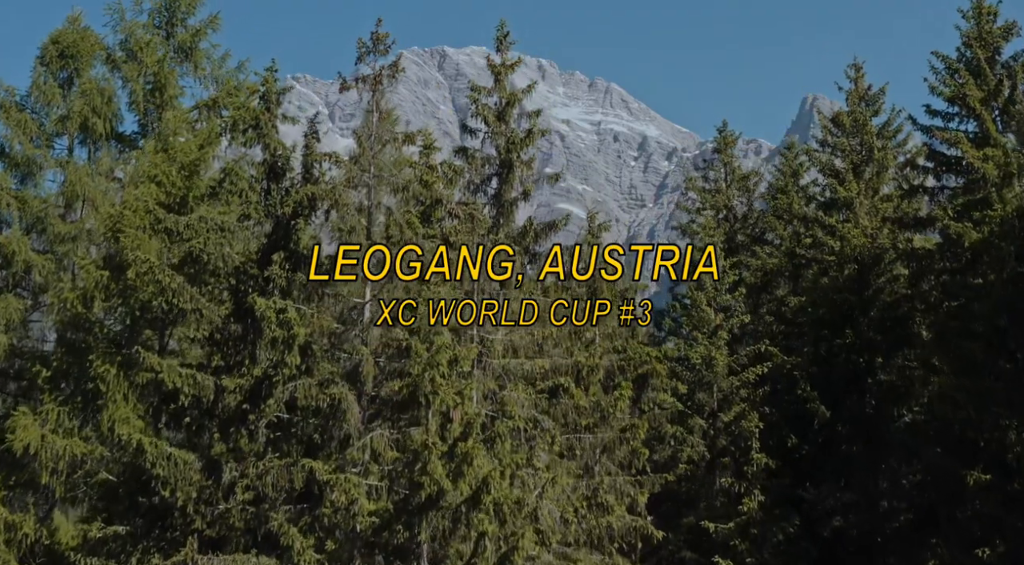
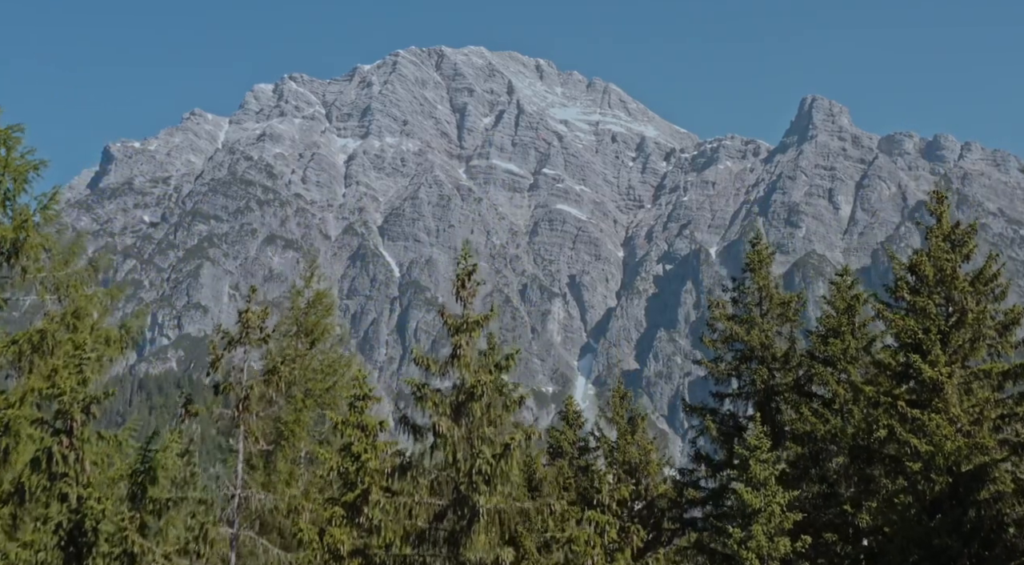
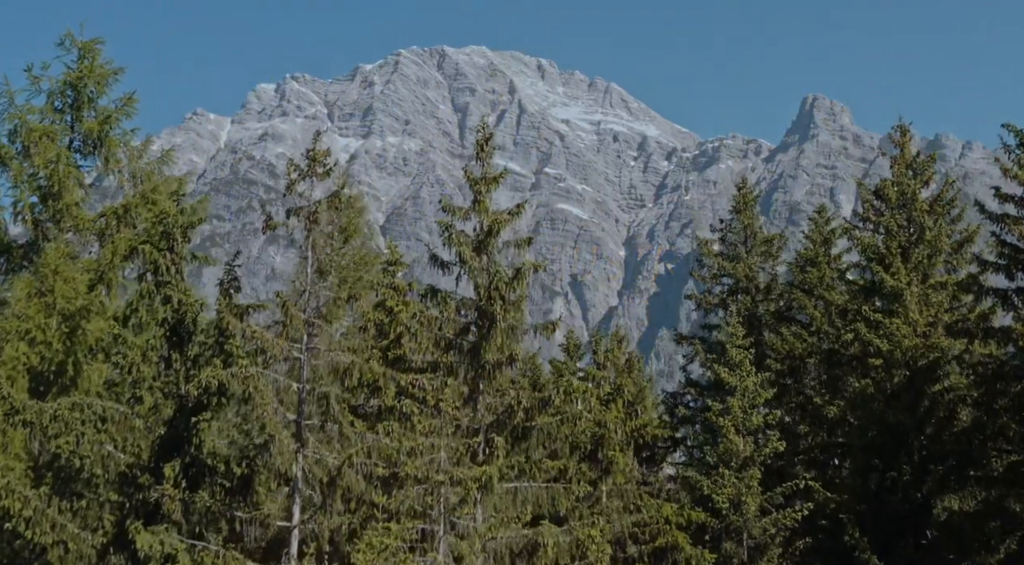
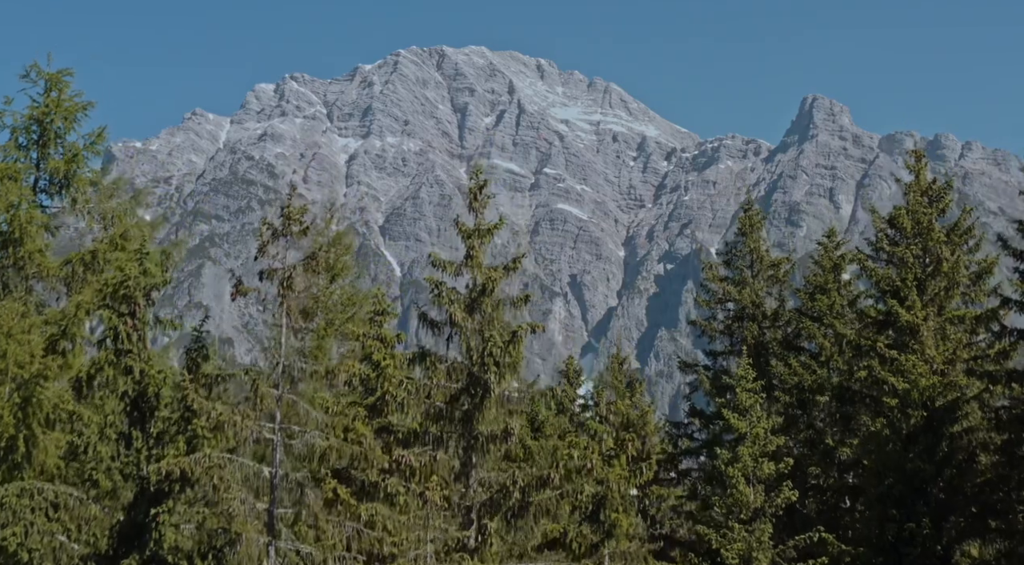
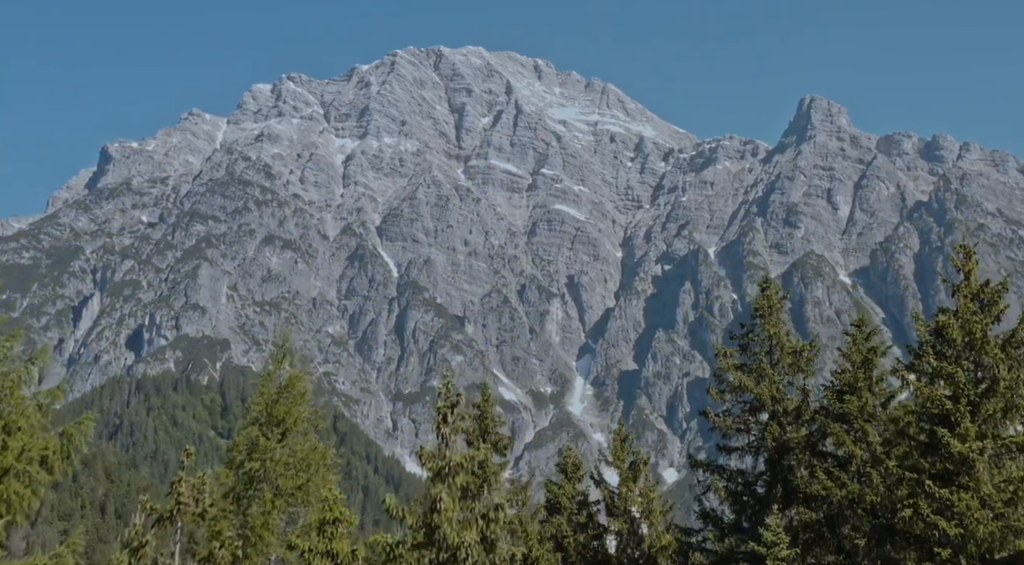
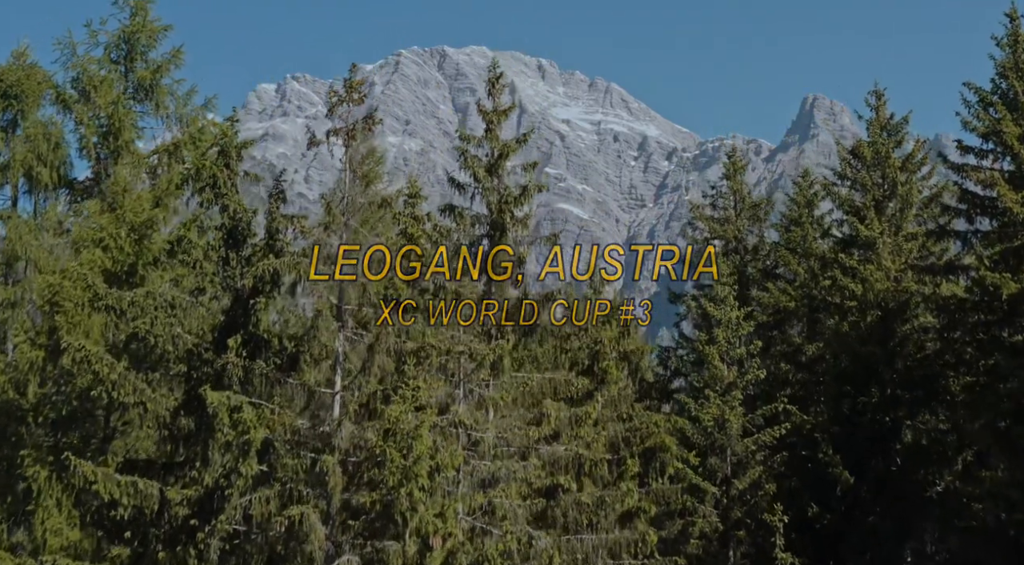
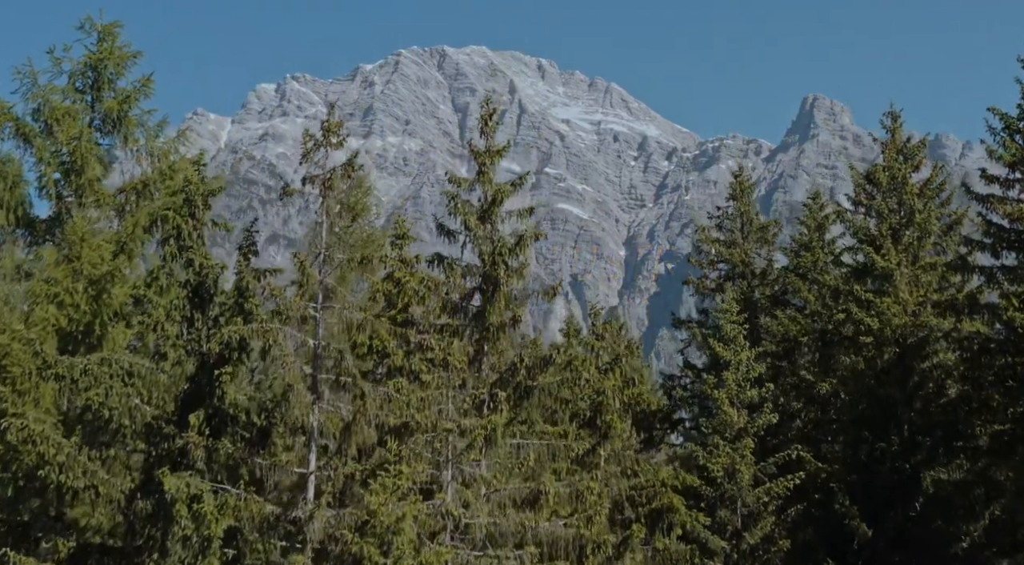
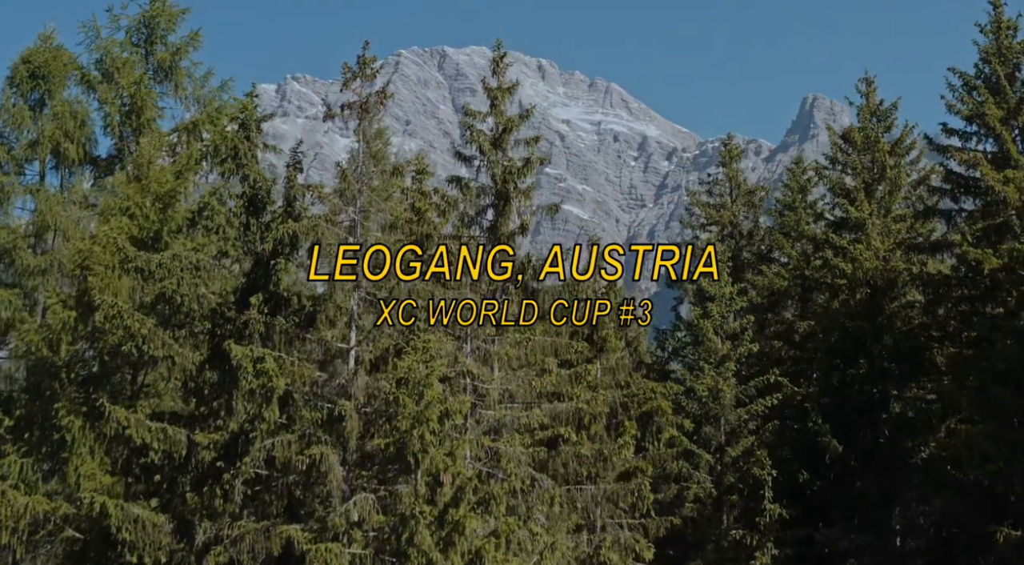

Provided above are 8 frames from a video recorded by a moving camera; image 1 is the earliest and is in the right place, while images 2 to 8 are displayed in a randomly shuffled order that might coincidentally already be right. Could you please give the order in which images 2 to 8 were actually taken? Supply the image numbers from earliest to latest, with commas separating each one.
8, 6, 7, 3, 4, 2, 5
